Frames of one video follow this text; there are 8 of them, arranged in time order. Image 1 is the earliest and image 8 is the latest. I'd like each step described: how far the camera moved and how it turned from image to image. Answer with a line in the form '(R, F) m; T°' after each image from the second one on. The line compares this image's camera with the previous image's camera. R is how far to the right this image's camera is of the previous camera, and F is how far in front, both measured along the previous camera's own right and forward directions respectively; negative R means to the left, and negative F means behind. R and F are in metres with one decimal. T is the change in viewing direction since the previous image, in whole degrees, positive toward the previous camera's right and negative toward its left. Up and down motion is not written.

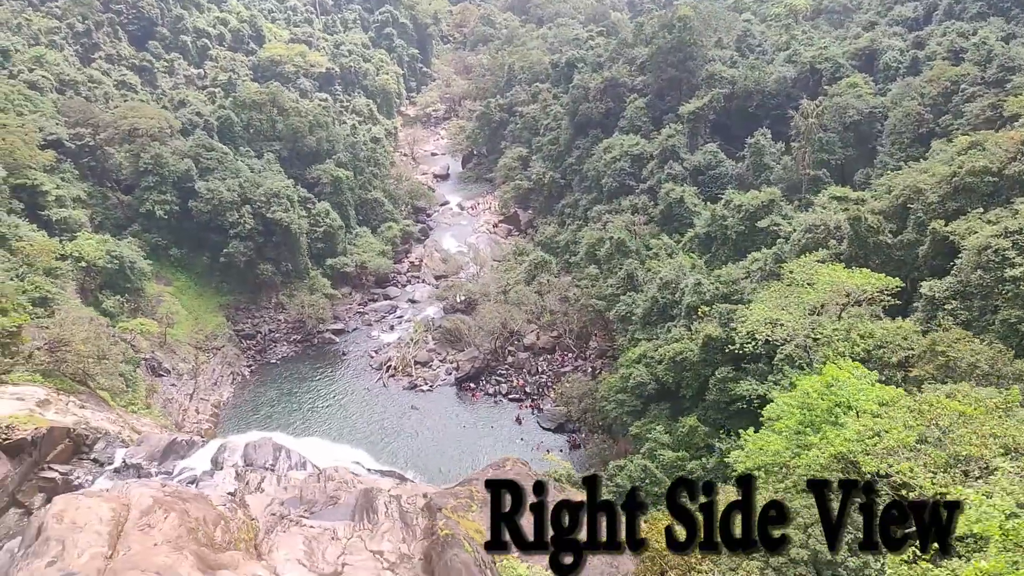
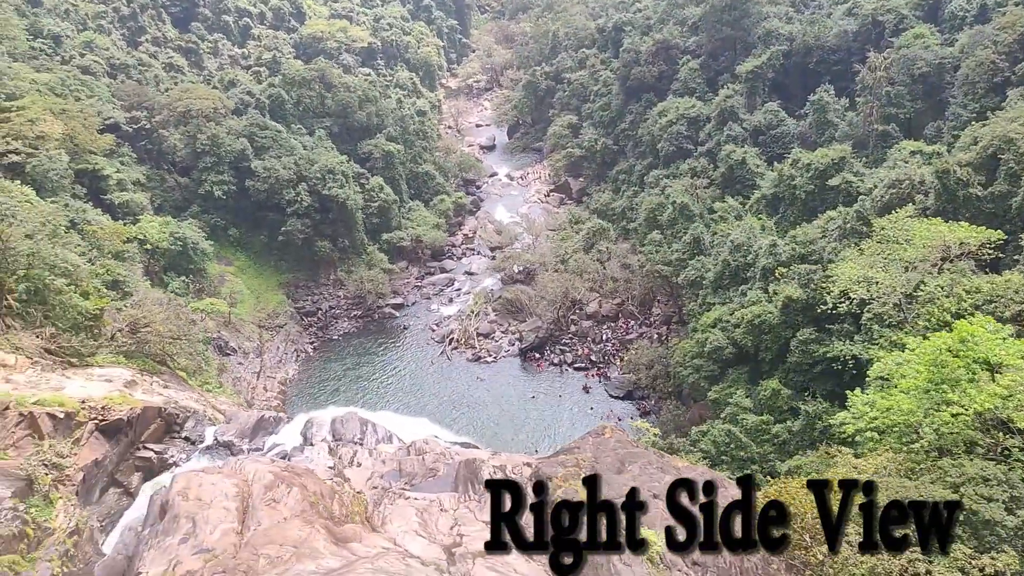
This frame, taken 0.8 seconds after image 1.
(-0.8, +0.2) m; -2°
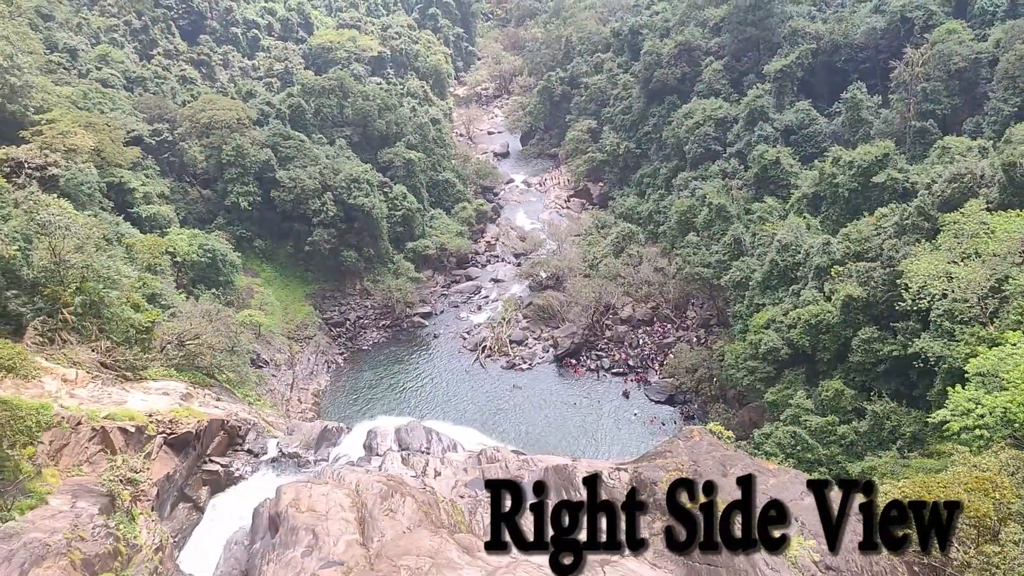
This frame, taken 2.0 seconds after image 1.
(-1.2, +0.3) m; 0°
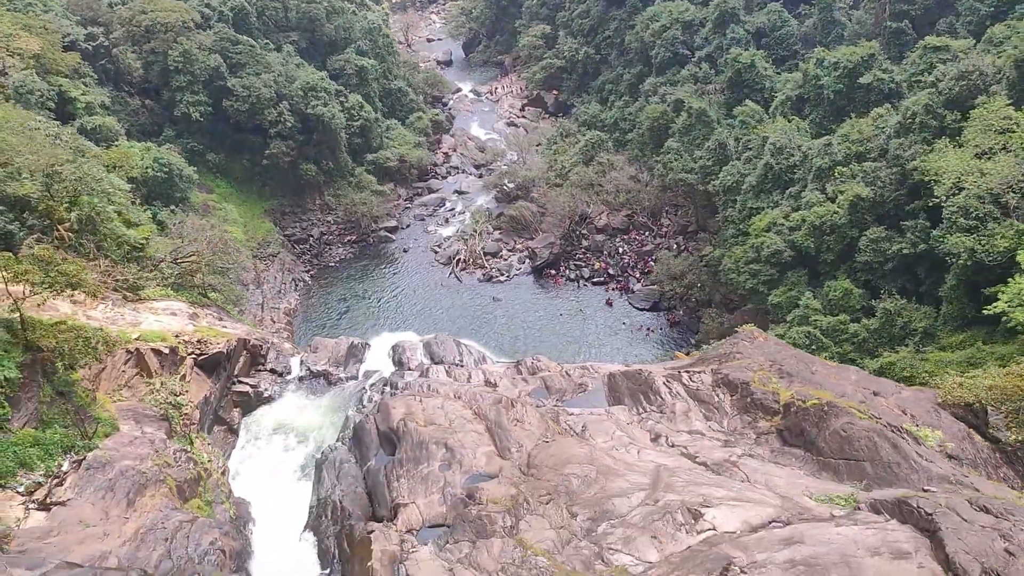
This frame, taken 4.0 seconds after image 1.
(-2.0, +0.6) m; +5°
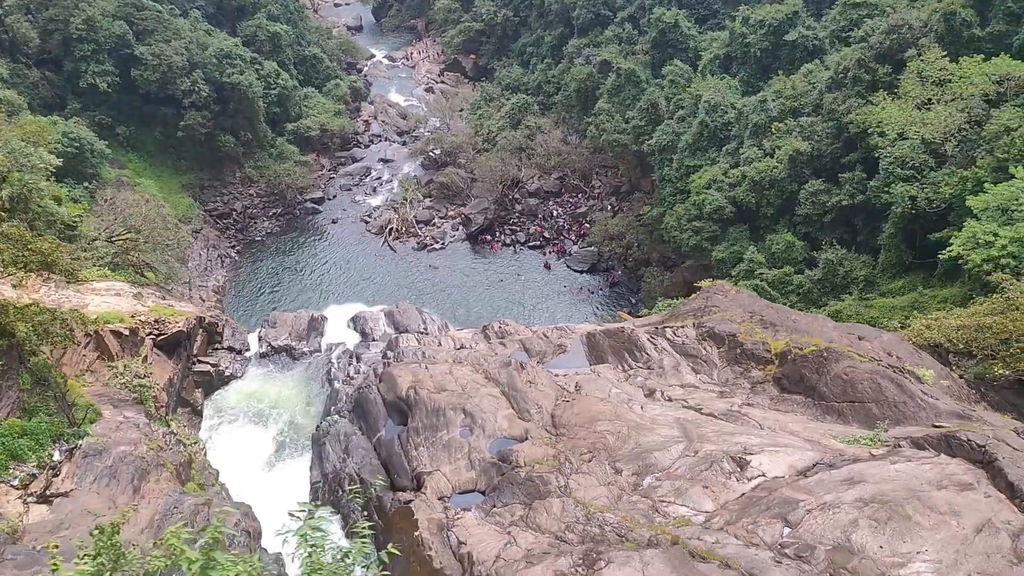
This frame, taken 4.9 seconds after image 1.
(-0.9, +0.2) m; +6°
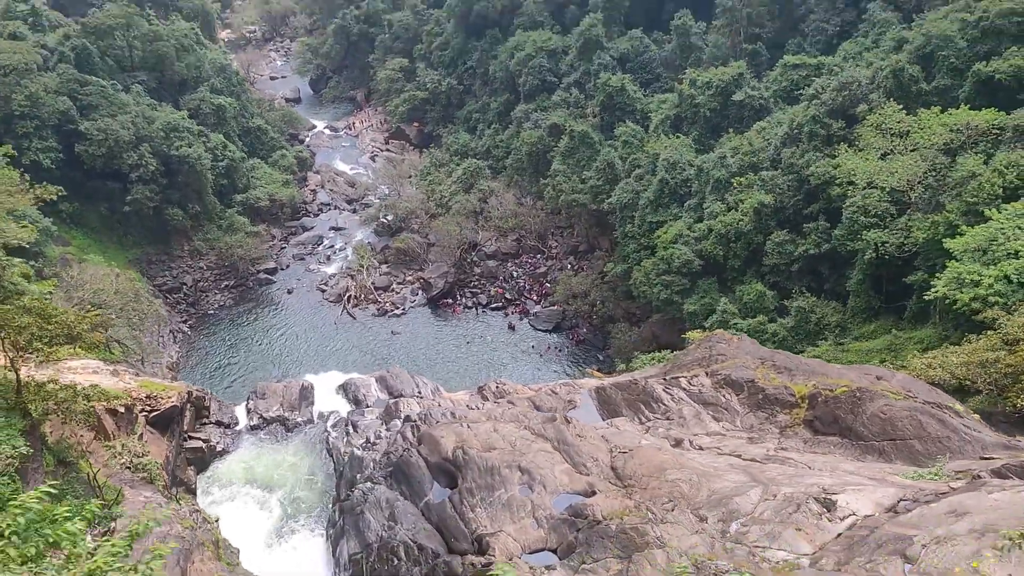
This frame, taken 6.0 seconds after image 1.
(-1.0, +0.1) m; +5°
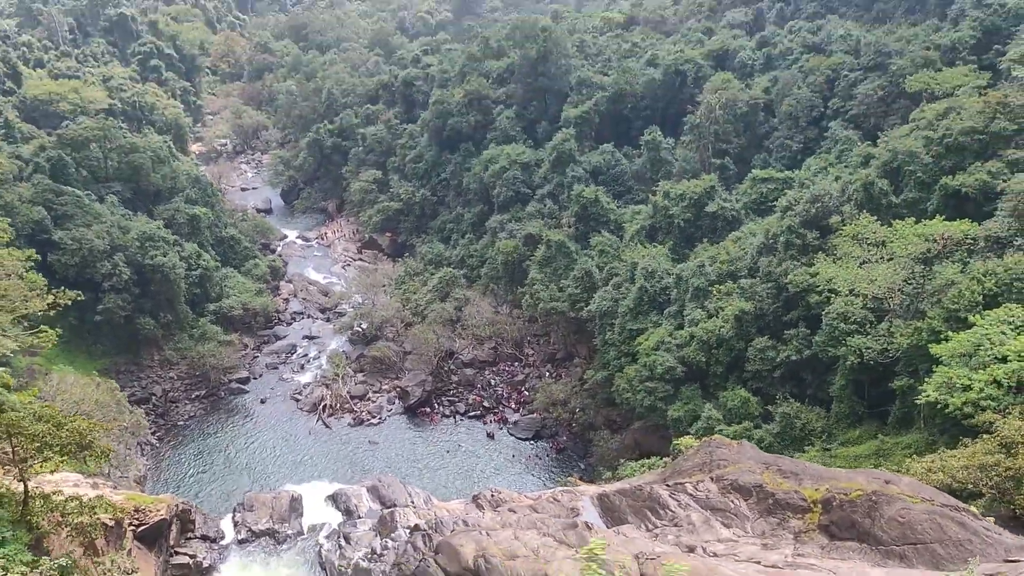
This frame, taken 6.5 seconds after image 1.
(-0.6, 0.0) m; +3°
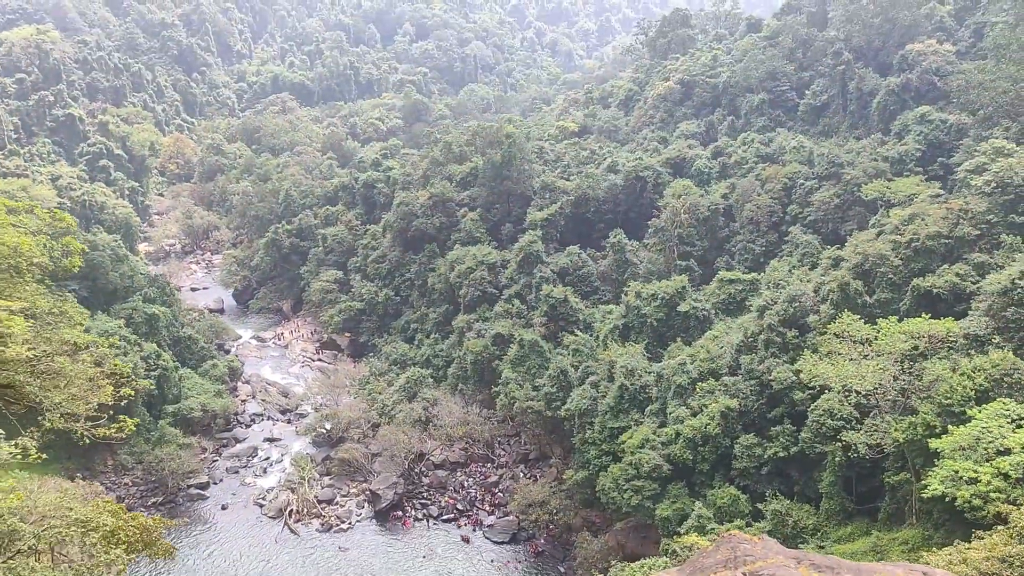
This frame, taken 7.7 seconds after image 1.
(-1.2, 0.0) m; +4°
